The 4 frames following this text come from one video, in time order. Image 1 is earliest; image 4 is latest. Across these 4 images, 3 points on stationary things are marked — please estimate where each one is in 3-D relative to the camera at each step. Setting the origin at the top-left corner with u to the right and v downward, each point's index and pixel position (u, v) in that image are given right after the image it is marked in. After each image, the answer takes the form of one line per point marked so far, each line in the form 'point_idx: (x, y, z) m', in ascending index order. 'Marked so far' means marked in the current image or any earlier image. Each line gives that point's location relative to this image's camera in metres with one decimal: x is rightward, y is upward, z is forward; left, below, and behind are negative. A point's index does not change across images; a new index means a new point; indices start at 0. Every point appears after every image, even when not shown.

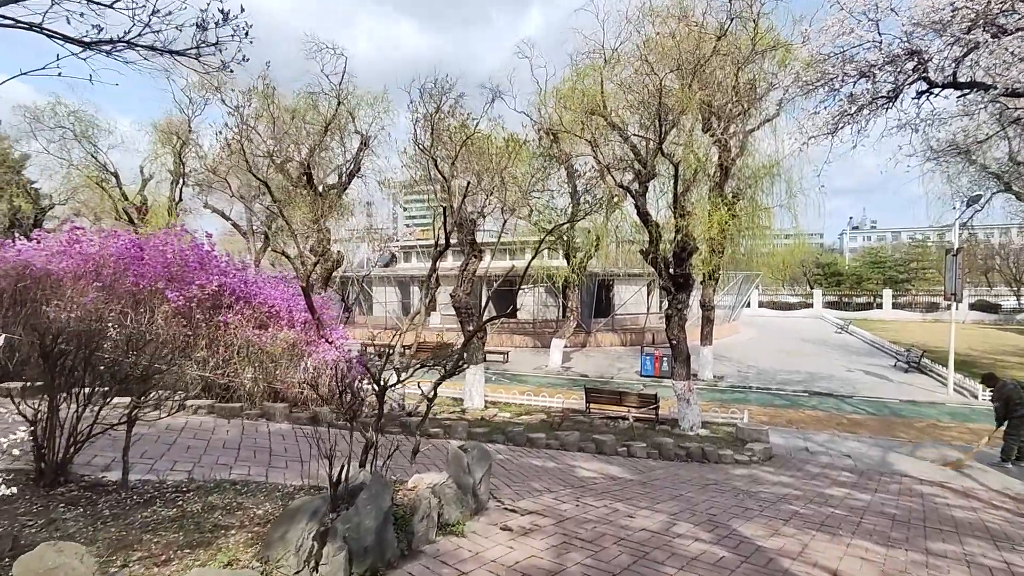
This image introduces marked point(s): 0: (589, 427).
0: (+1.1, -2.0, +8.4) m
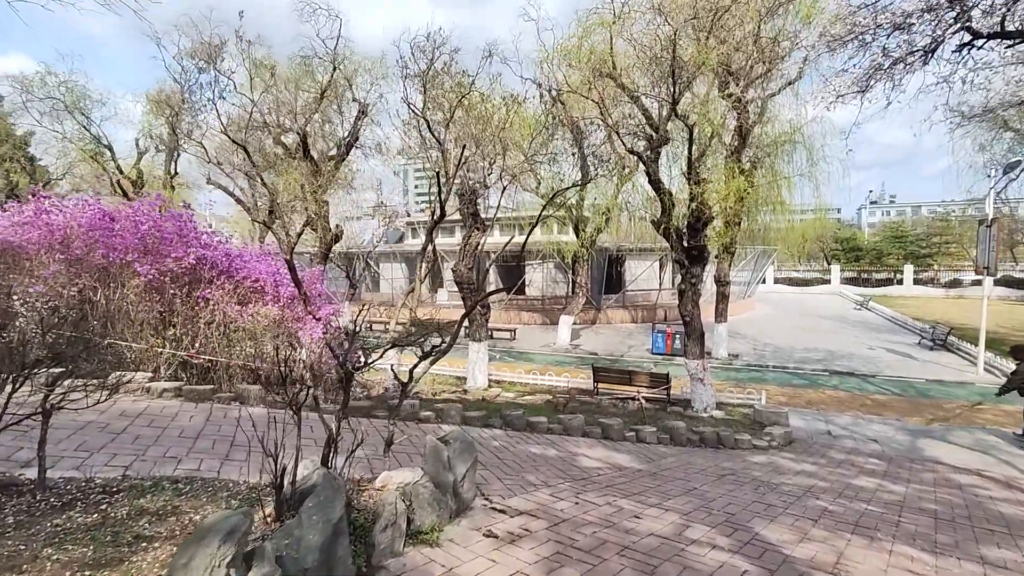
0: (+1.1, -1.6, +7.9) m
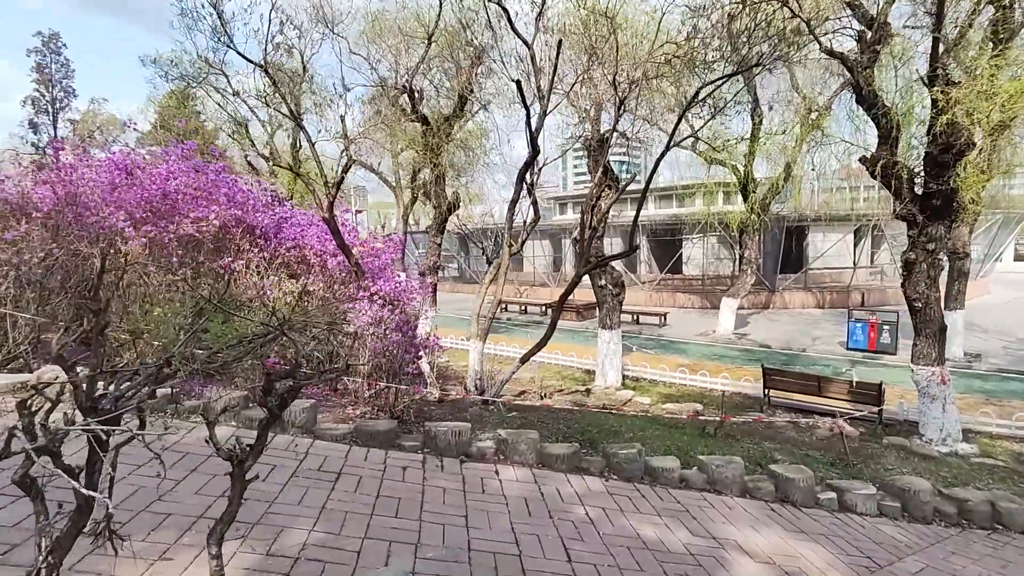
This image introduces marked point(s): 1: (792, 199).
0: (+2.3, -1.3, +5.4) m
1: (+5.6, +1.8, +12.2) m
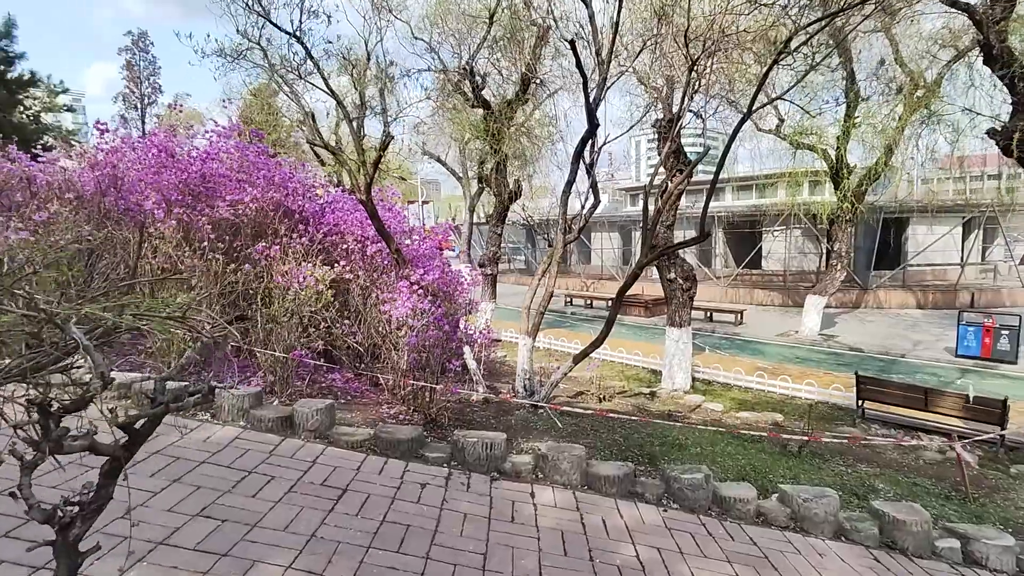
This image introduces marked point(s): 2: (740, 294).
0: (+2.6, -1.3, +4.6) m
1: (+6.8, +1.9, +10.9) m
2: (+5.6, -0.1, +14.9) m
